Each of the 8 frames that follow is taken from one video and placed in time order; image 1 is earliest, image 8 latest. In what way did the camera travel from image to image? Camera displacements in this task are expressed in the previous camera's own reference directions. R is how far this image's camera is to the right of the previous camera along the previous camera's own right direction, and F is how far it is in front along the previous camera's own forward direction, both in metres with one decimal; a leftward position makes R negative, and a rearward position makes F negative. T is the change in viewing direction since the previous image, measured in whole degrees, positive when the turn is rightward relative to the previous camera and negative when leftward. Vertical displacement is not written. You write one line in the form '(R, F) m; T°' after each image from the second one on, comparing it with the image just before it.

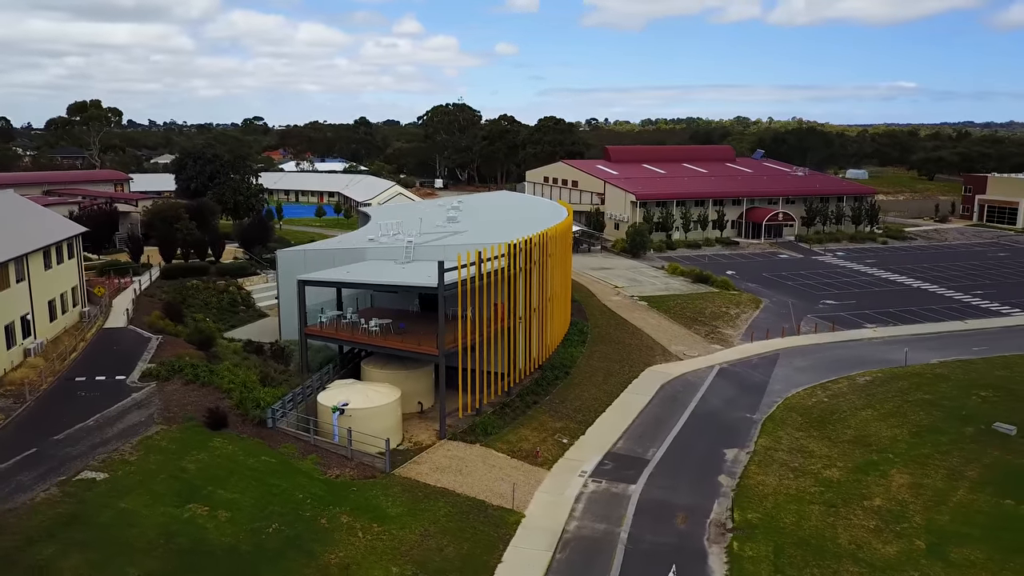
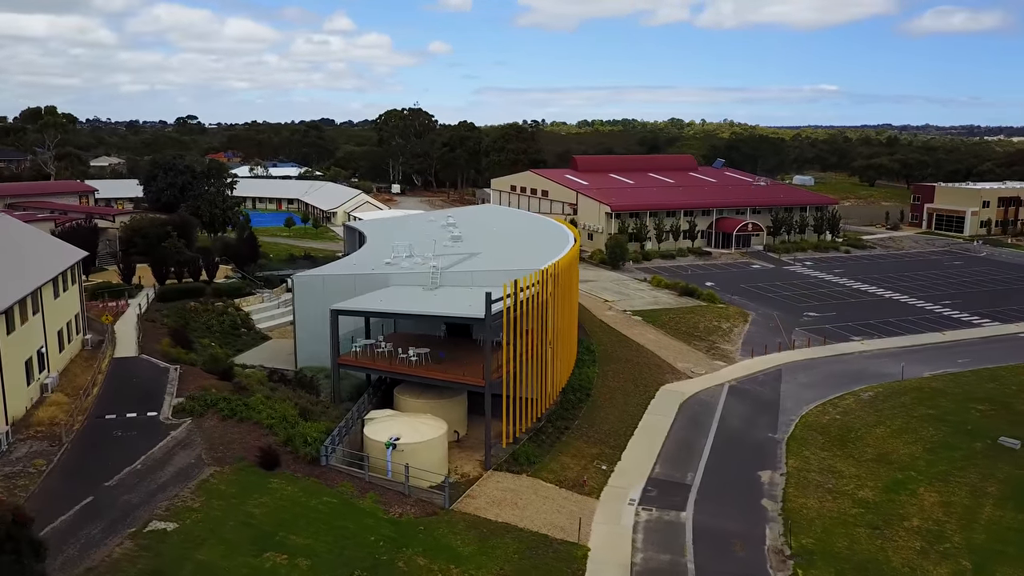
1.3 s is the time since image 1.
(-2.7, +0.1) m; +5°
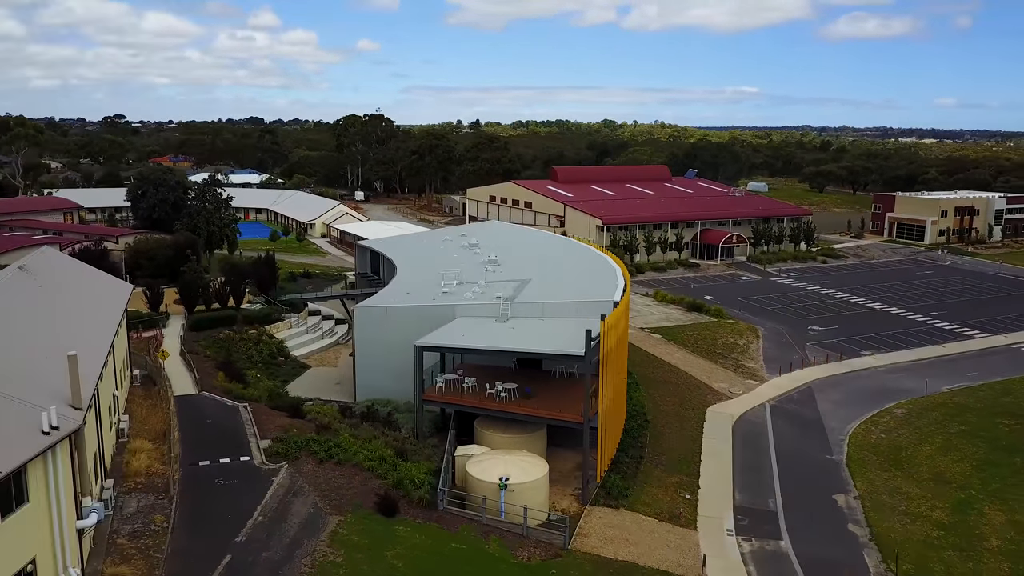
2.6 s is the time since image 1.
(-4.1, +0.1) m; +5°
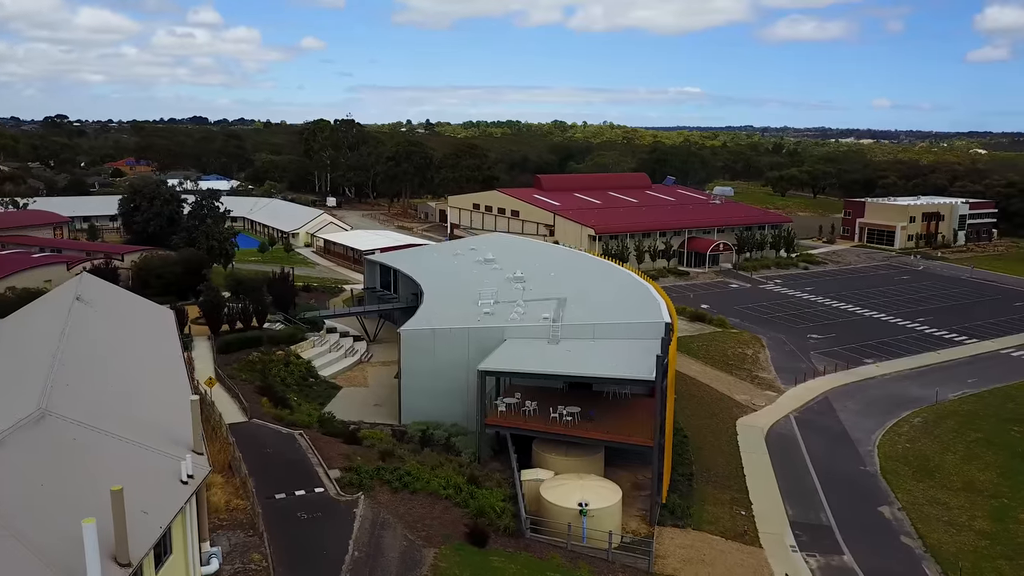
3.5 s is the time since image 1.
(-3.0, -0.1) m; +4°
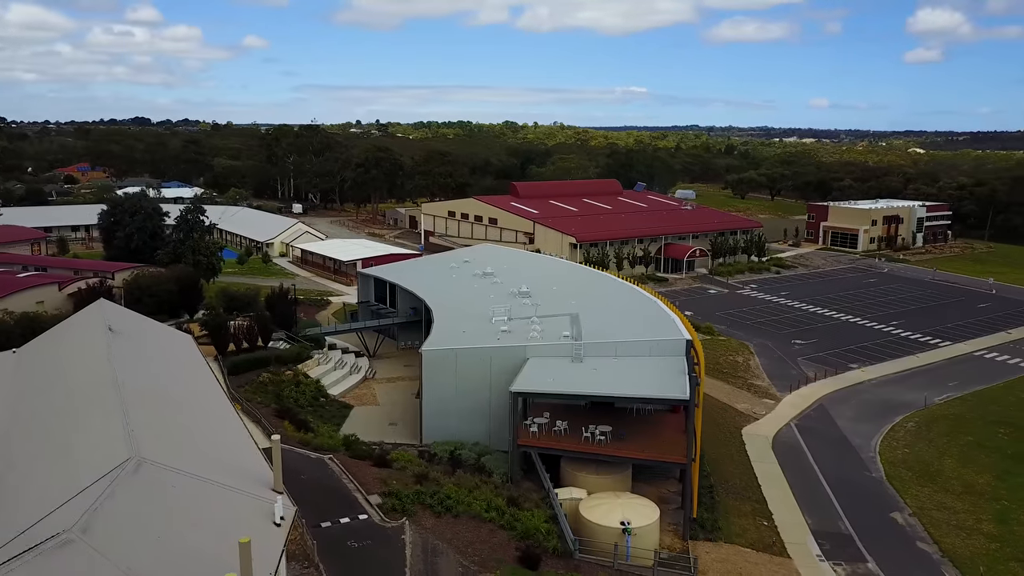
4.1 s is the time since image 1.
(-2.2, -0.2) m; +3°
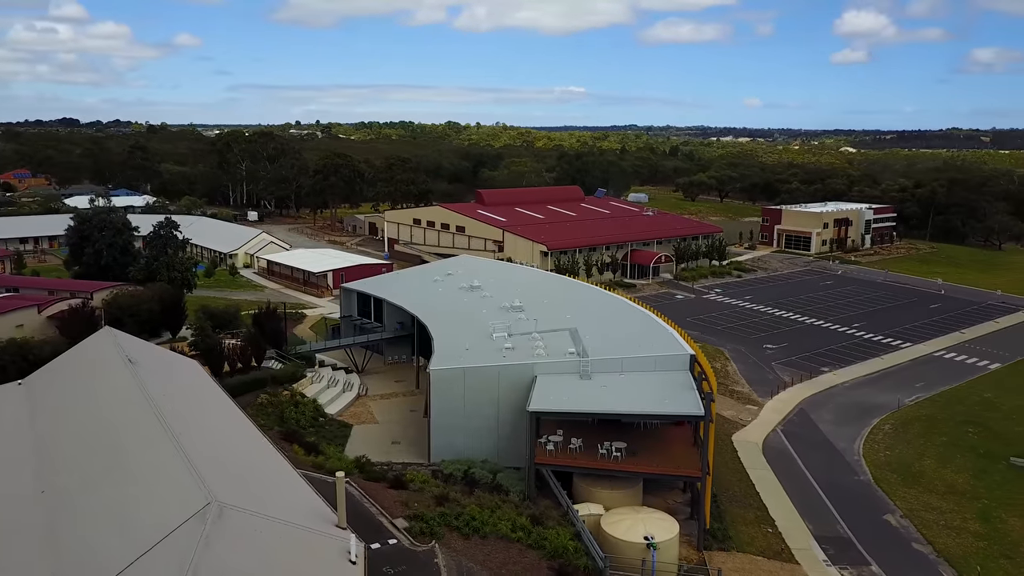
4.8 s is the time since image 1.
(-2.0, -0.3) m; +4°
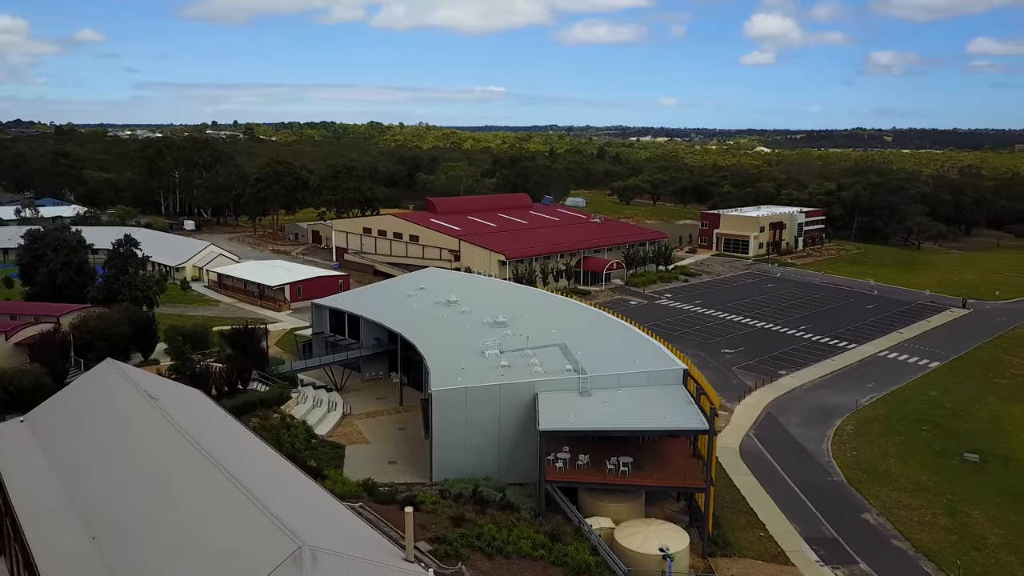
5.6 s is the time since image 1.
(-2.4, -0.5) m; +5°
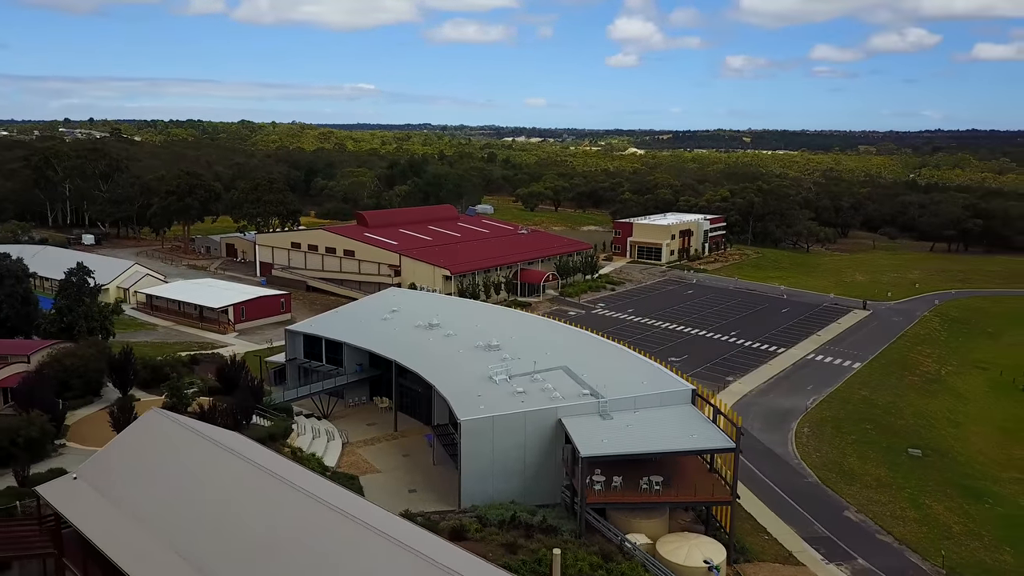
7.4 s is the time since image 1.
(-4.8, -0.7) m; +9°
